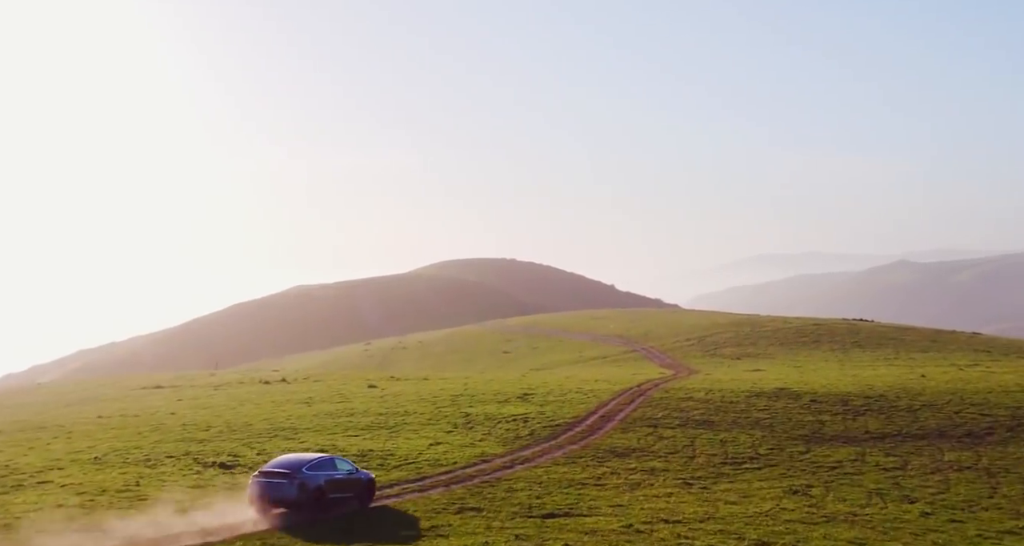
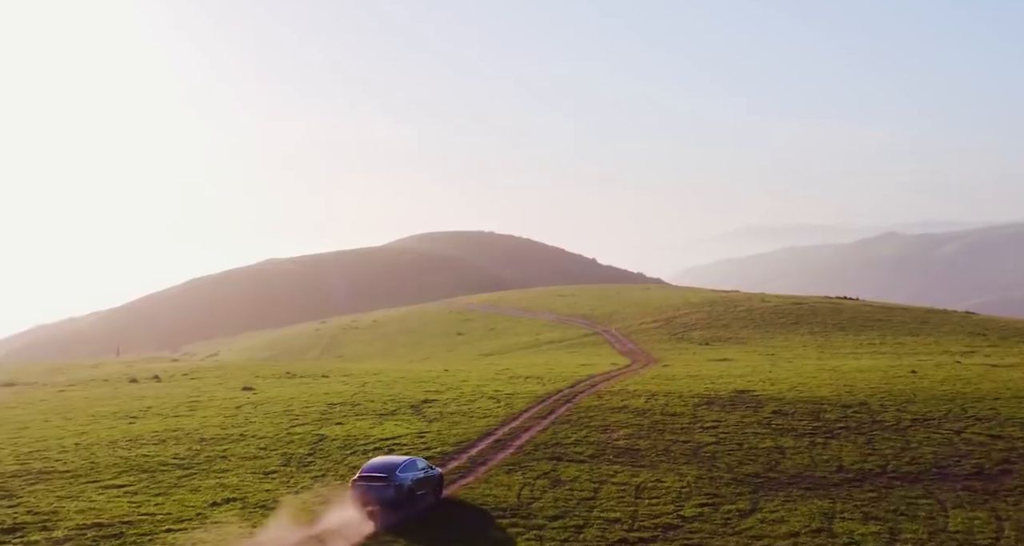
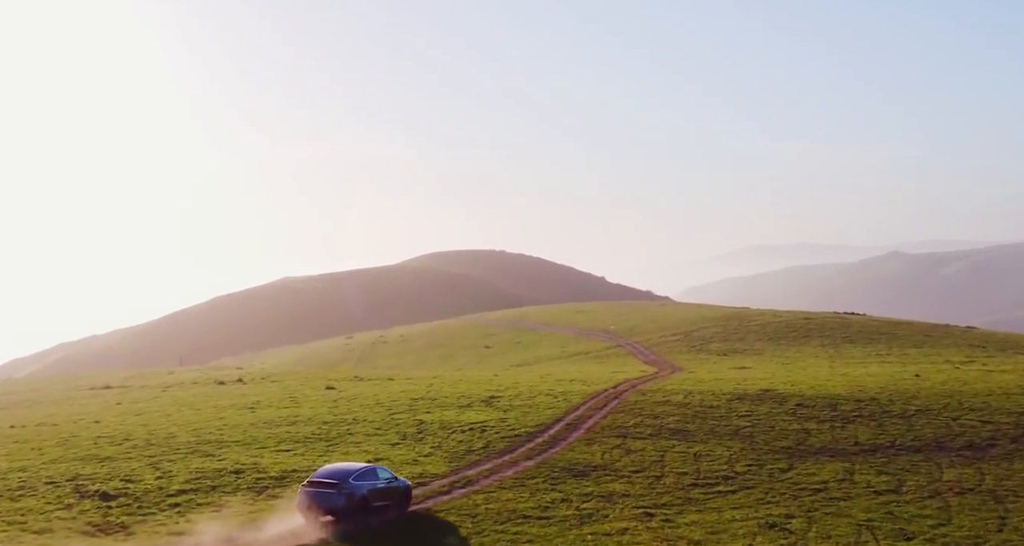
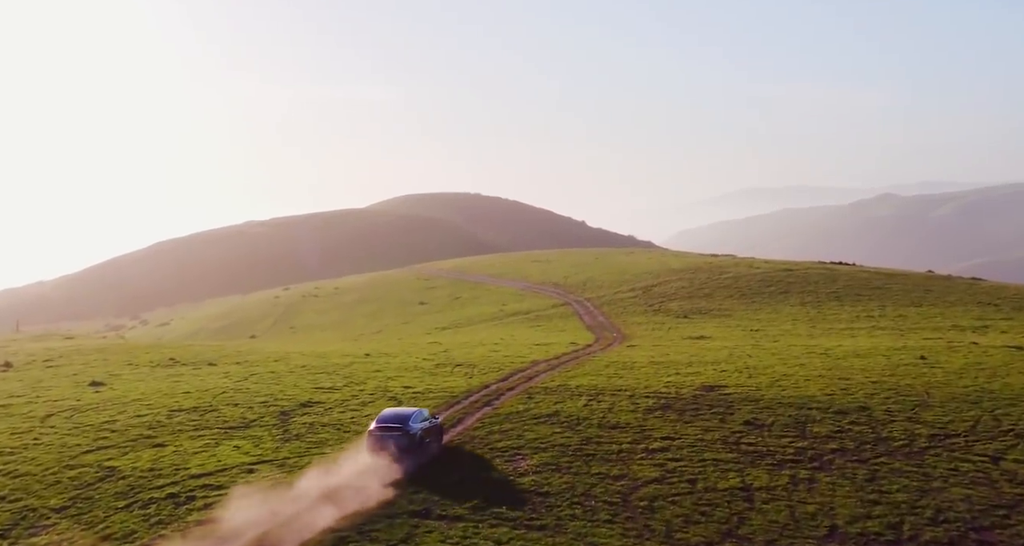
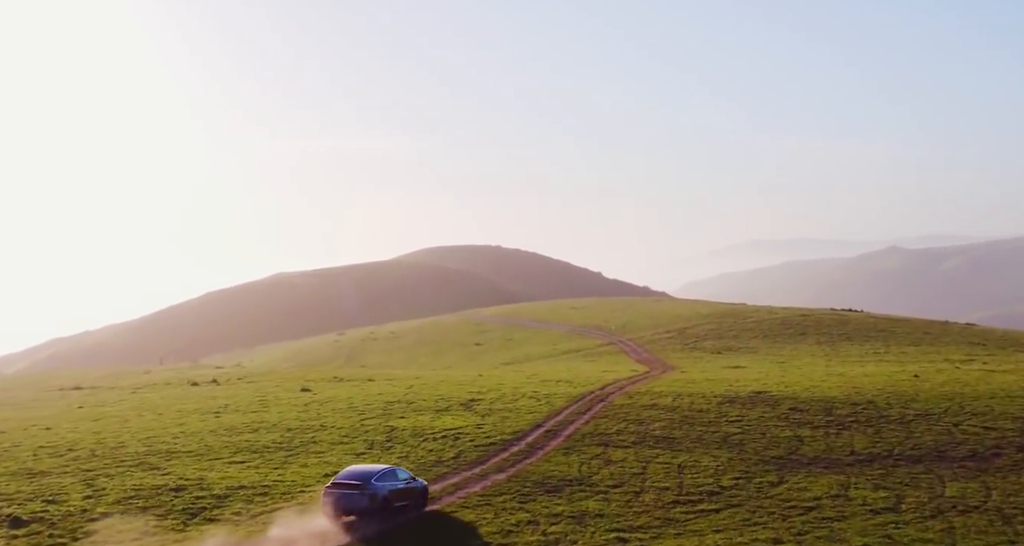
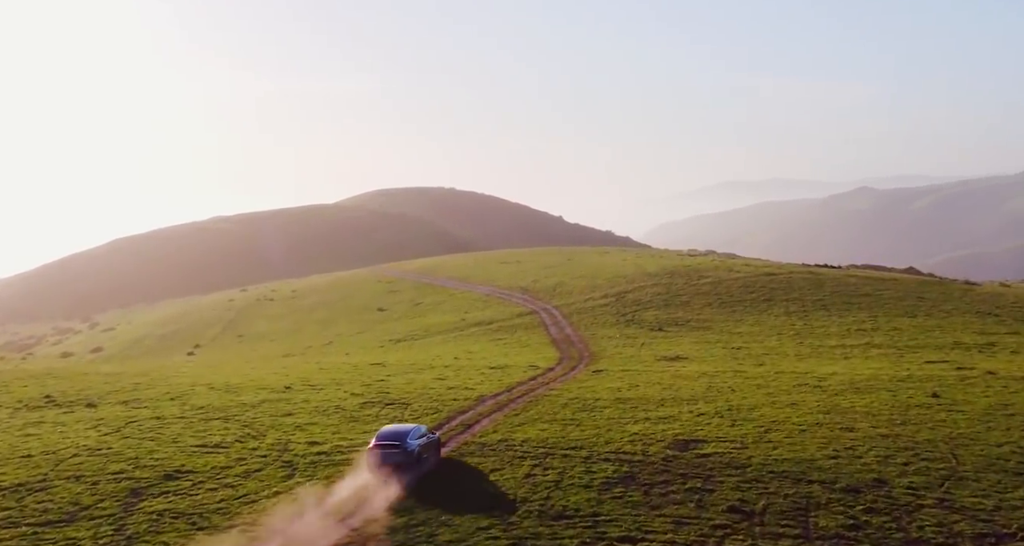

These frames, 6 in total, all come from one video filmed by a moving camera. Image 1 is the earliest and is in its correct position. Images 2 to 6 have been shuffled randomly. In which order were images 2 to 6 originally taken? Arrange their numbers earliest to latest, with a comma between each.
3, 5, 2, 4, 6
